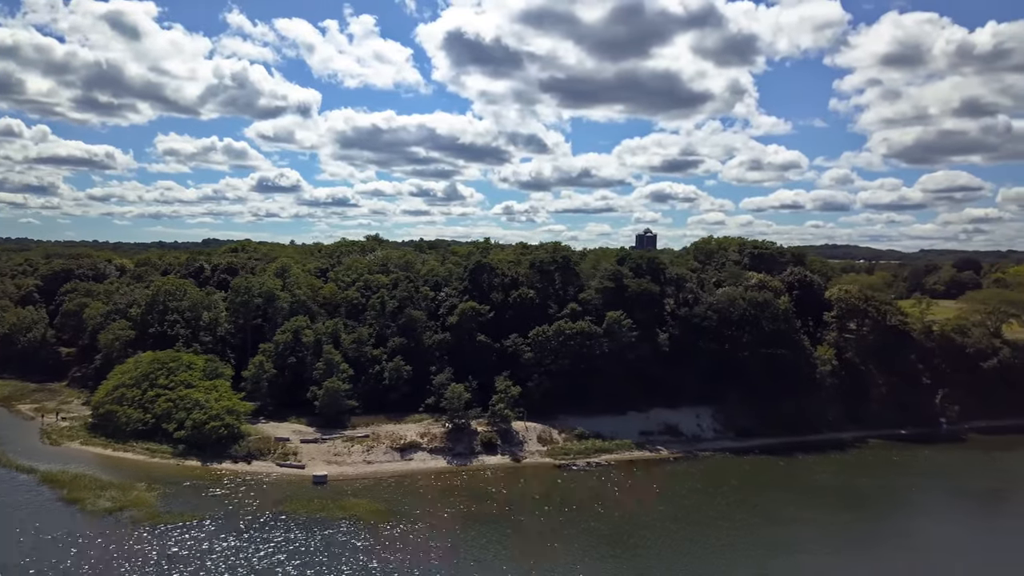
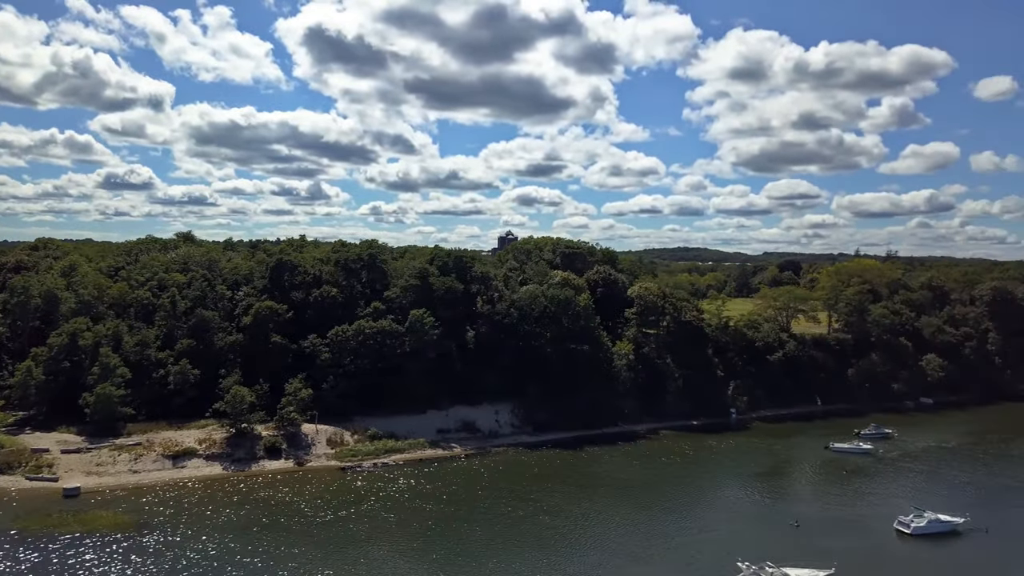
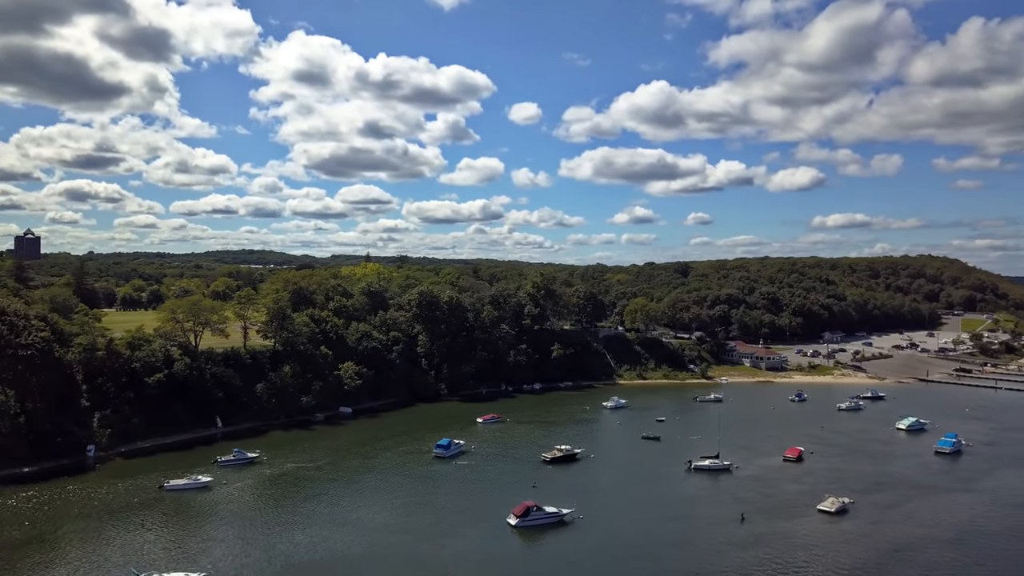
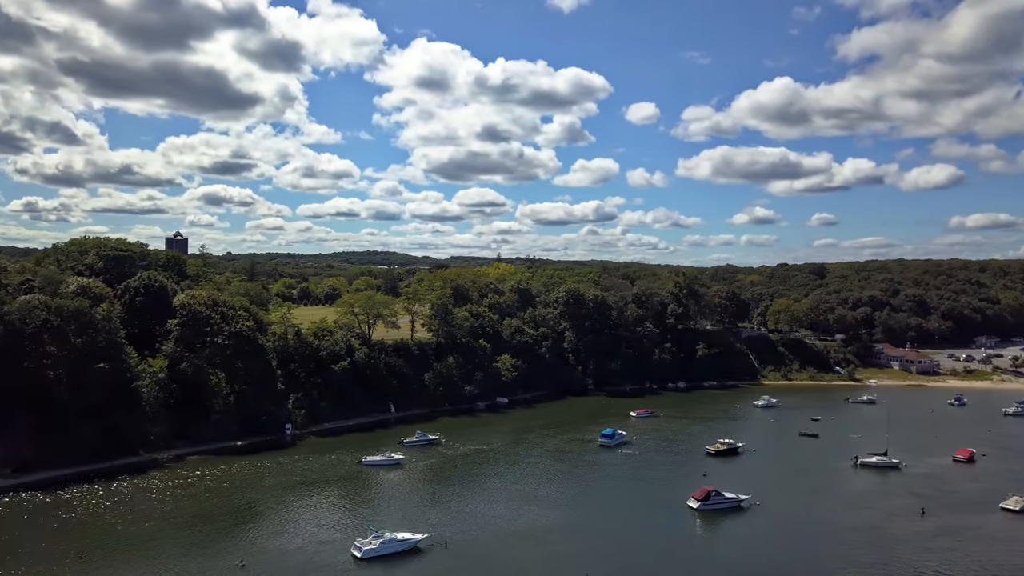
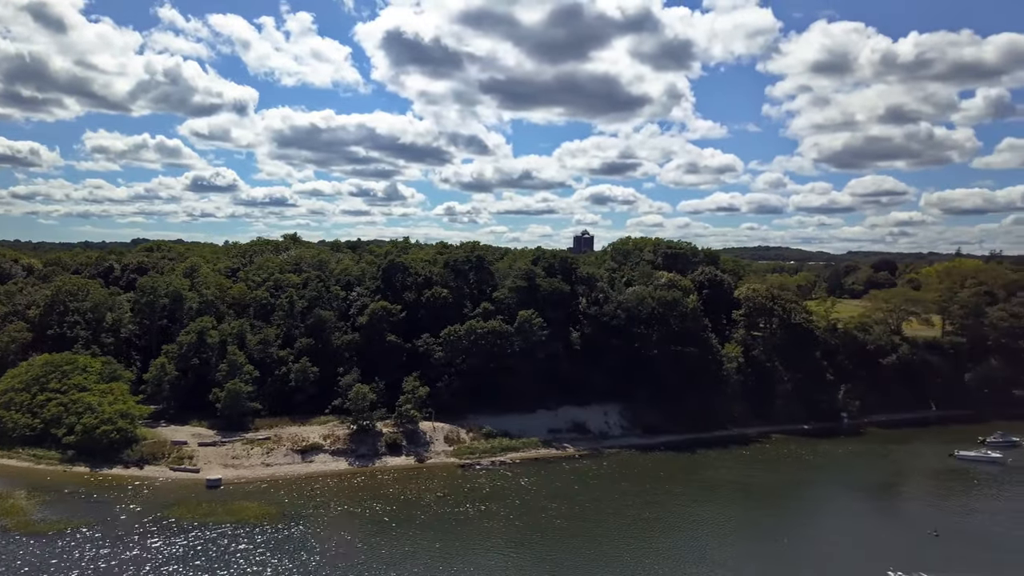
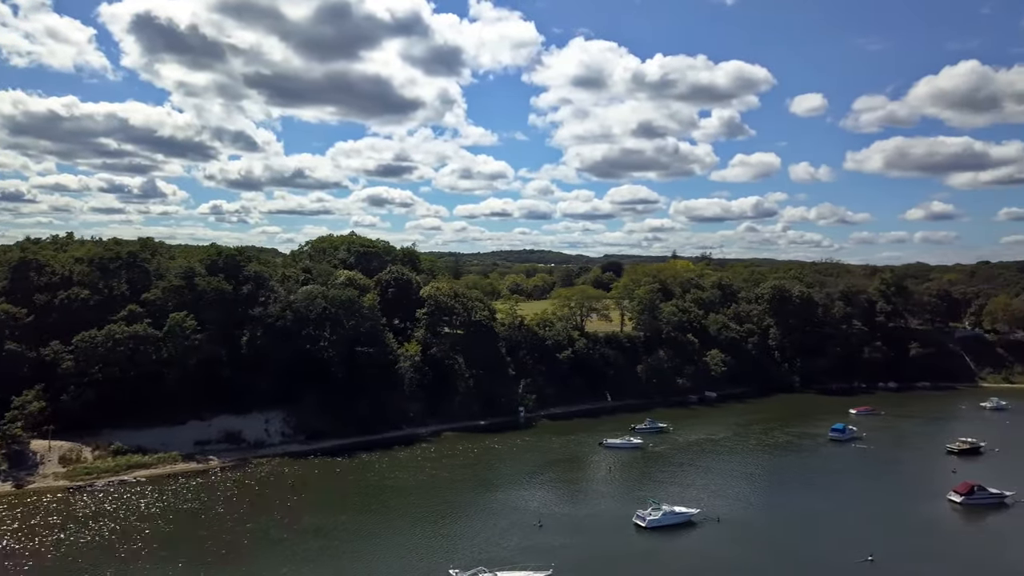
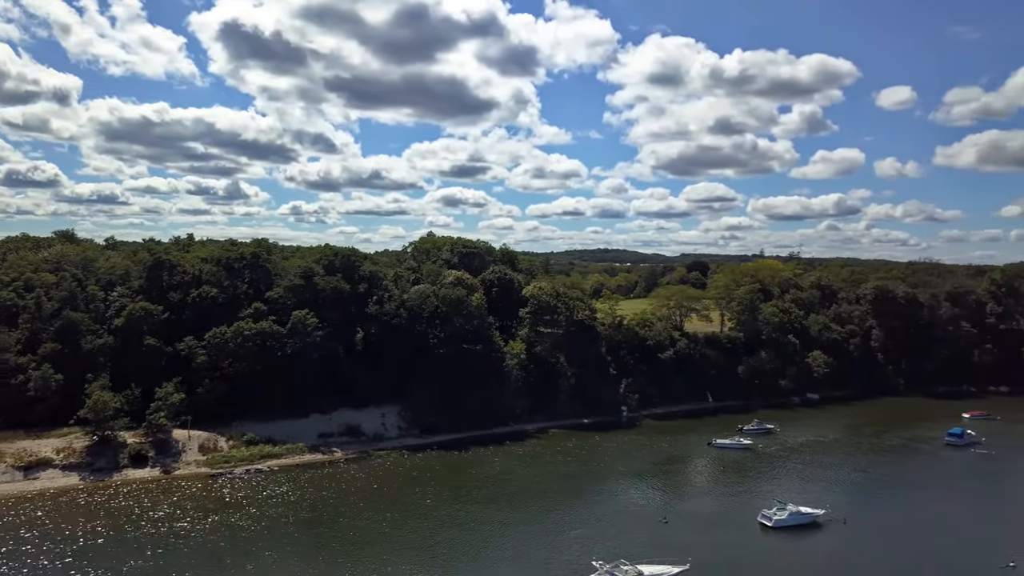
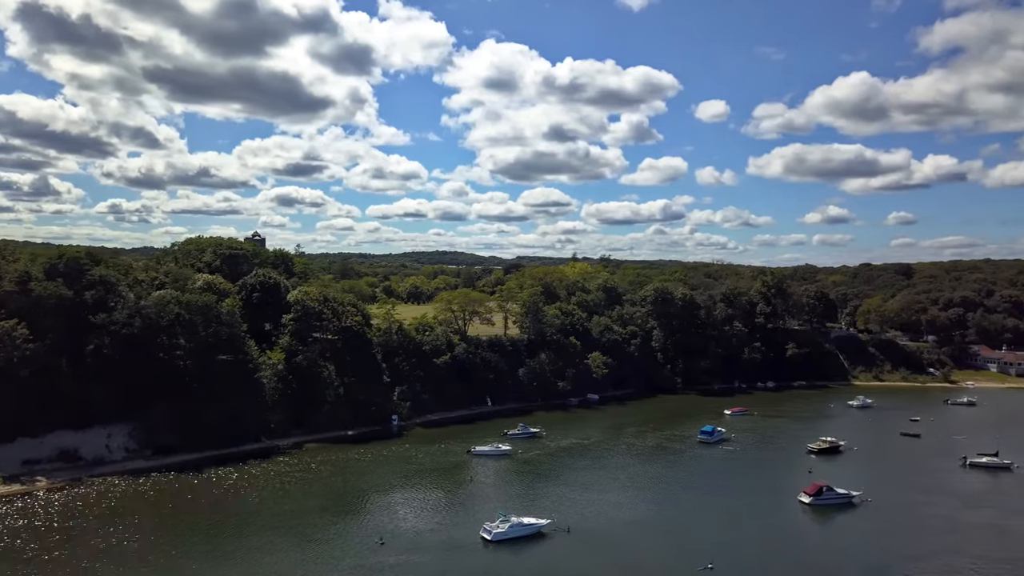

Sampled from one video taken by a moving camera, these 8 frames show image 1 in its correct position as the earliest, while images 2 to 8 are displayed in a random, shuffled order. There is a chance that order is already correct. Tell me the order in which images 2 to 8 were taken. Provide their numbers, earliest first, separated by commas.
5, 2, 7, 6, 8, 4, 3
